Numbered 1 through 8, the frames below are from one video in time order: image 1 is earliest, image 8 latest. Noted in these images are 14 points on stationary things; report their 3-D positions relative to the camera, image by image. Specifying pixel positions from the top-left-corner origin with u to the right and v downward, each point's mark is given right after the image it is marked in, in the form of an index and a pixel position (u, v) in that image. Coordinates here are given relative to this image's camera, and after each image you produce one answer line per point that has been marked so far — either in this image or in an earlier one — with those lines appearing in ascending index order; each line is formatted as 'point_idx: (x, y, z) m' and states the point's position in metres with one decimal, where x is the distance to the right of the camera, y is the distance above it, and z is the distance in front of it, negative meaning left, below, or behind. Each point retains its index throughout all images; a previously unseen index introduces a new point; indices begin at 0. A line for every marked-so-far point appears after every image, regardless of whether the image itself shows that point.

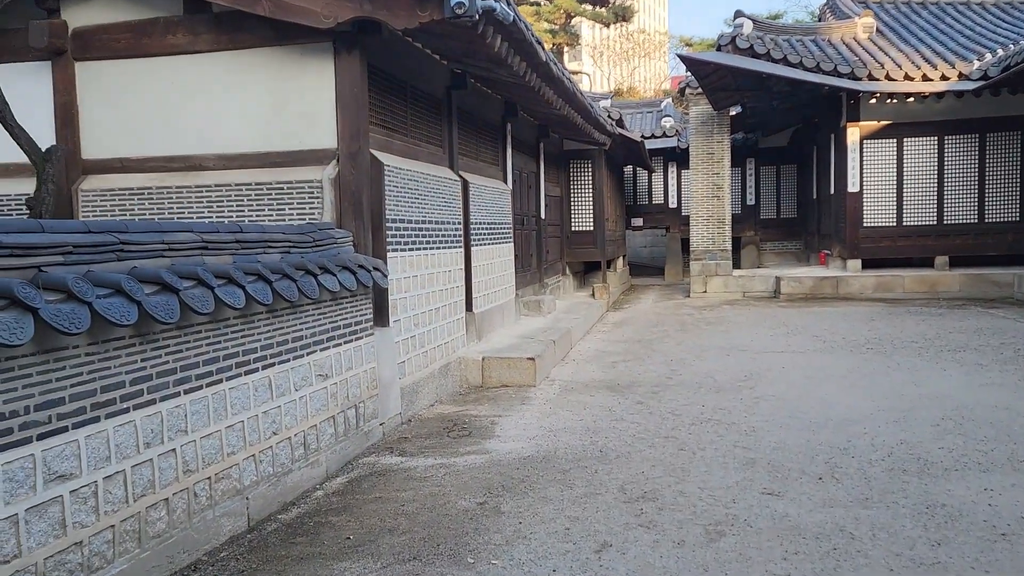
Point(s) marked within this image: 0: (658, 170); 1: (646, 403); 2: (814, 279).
0: (+3.4, +2.7, +18.9) m
1: (+1.0, -0.9, +6.1) m
2: (+4.9, +0.1, +13.4) m
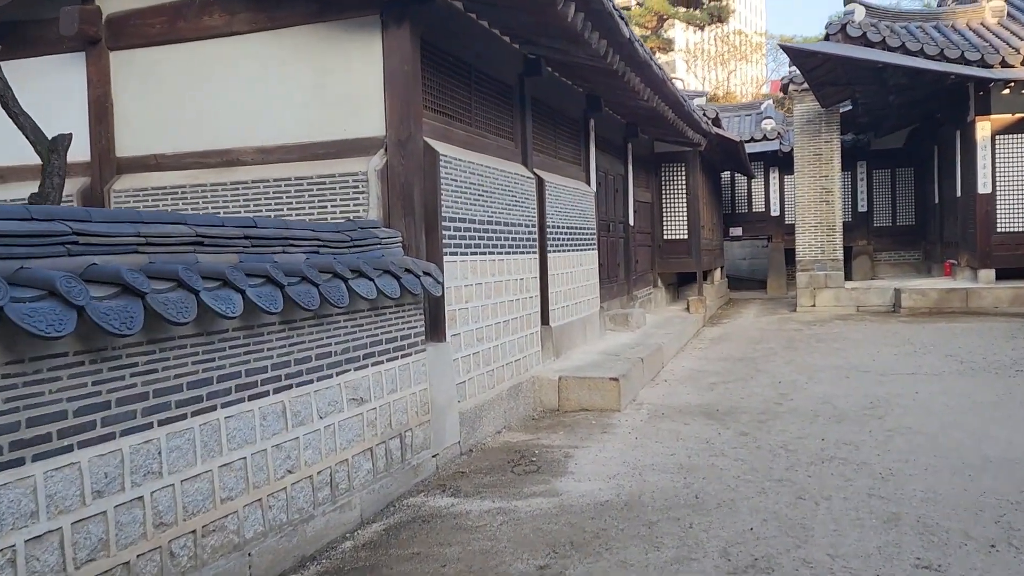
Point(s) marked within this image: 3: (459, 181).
0: (+5.3, +2.4, +17.6) m
1: (+1.5, -0.9, +5.1) m
2: (+6.2, -0.1, +11.9) m
3: (-0.3, +0.7, +5.1) m
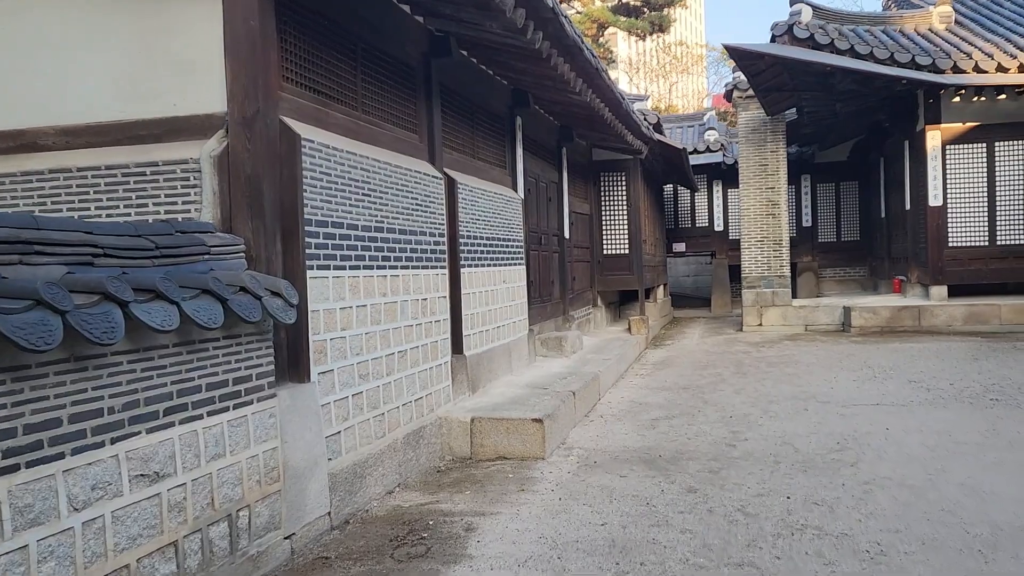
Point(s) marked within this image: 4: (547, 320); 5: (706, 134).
0: (+3.9, +2.0, +16.9) m
1: (+1.0, -1.0, +4.1) m
2: (+5.2, -0.3, +11.3) m
3: (-0.9, +0.5, +4.0) m
4: (+0.4, -0.3, +8.8) m
5: (+3.9, +3.1, +16.4) m
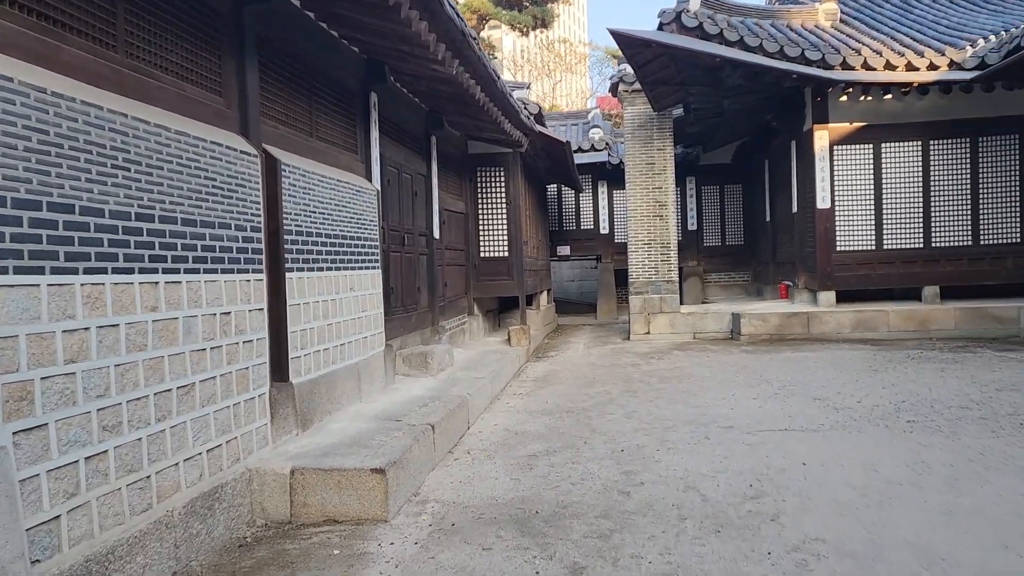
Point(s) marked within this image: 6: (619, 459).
0: (+1.5, +1.9, +16.1) m
1: (+0.3, -1.1, +3.1) m
2: (+3.5, -0.4, +10.7) m
3: (-1.5, +0.5, +2.7) m
4: (-0.9, -0.4, +7.6) m
5: (+1.5, +3.0, +15.6) m
6: (+0.6, -1.0, +4.8) m
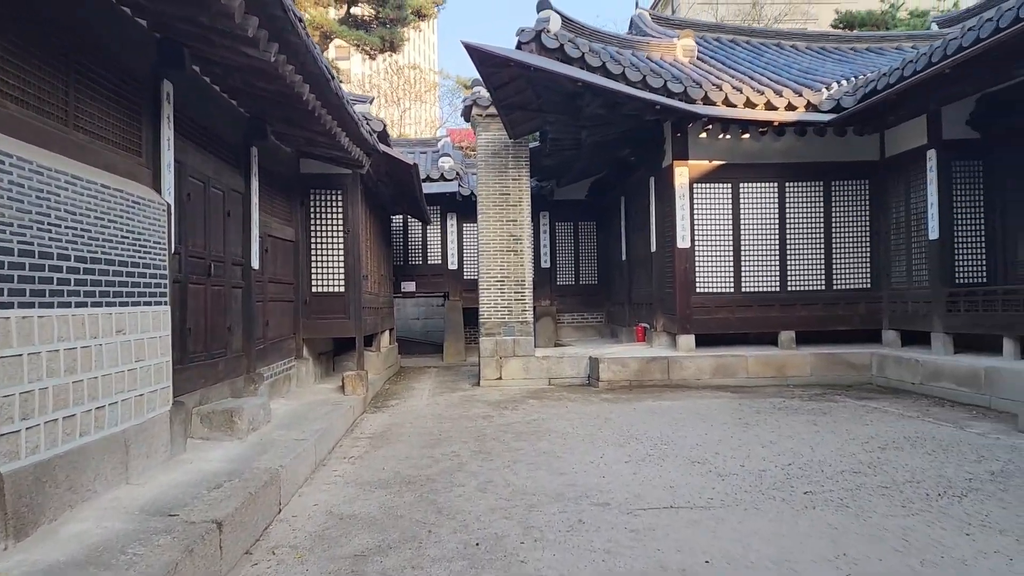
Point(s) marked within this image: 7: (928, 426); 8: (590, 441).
0: (-1.4, +1.2, +15.1) m
1: (-0.2, -1.2, +1.9) m
2: (+1.6, -0.9, +10.1) m
3: (-1.9, +0.4, +1.3) m
4: (-2.2, -0.7, +6.2) m
5: (-1.3, +2.3, +14.7) m
6: (-0.2, -1.2, +3.7) m
7: (+3.5, -1.2, +6.9) m
8: (+0.6, -1.2, +6.6) m
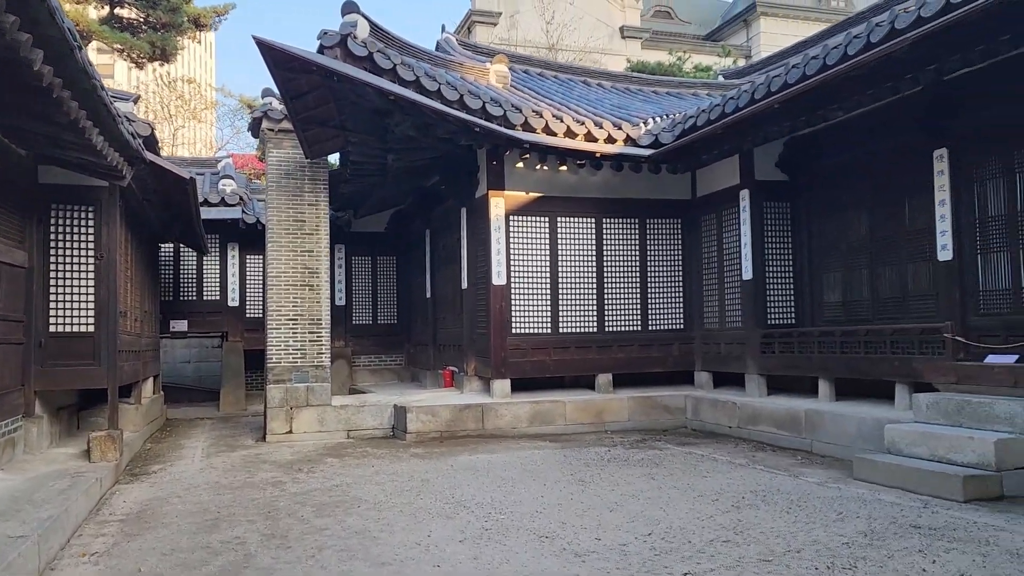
0: (-4.9, +0.6, +13.3) m
1: (-0.3, -1.2, +0.8) m
2: (-0.7, -1.3, +9.1) m
3: (-1.7, +0.4, -0.2) m
4: (-3.3, -0.9, +4.4) m
5: (-4.6, +1.7, +13.0) m
6: (-0.7, -1.3, +2.5) m
7: (+2.0, -1.5, +6.5) m
8: (-0.7, -1.5, +5.5) m
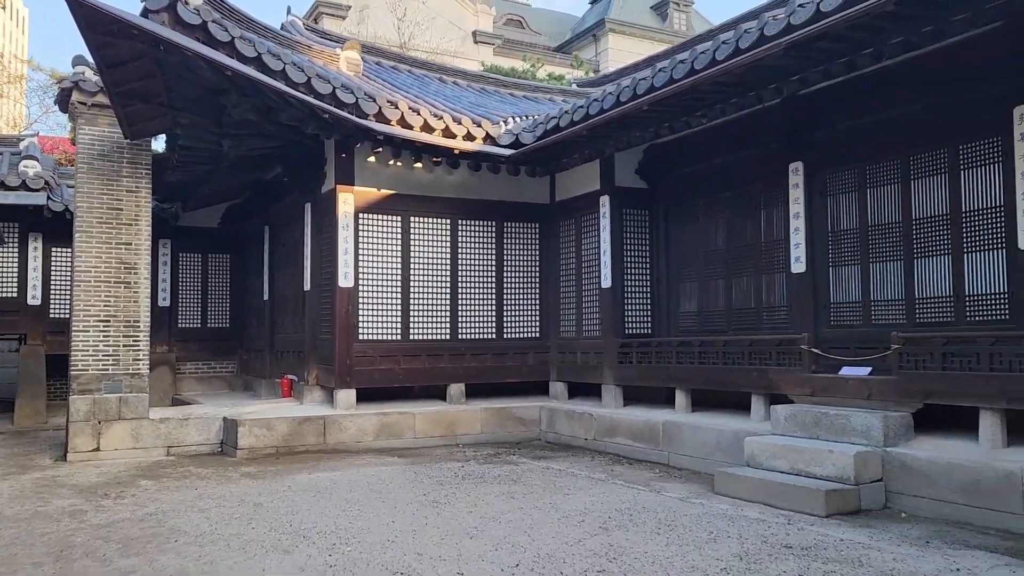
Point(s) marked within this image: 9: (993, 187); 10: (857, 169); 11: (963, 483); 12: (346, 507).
0: (-7.1, +0.6, +11.6) m
1: (-0.3, -1.2, +0.2) m
2: (-2.2, -1.4, +8.3) m
3: (-1.5, +0.5, -1.0) m
4: (-4.0, -0.8, +3.1) m
5: (-6.8, +1.7, +11.3) m
6: (-1.0, -1.3, +1.8) m
7: (+0.9, -1.6, +6.3) m
8: (-1.6, -1.5, +4.7) m
9: (+3.4, +0.7, +5.8) m
10: (+2.9, +1.0, +6.8) m
11: (+2.8, -1.2, +5.1) m
12: (-1.2, -1.6, +5.8) m
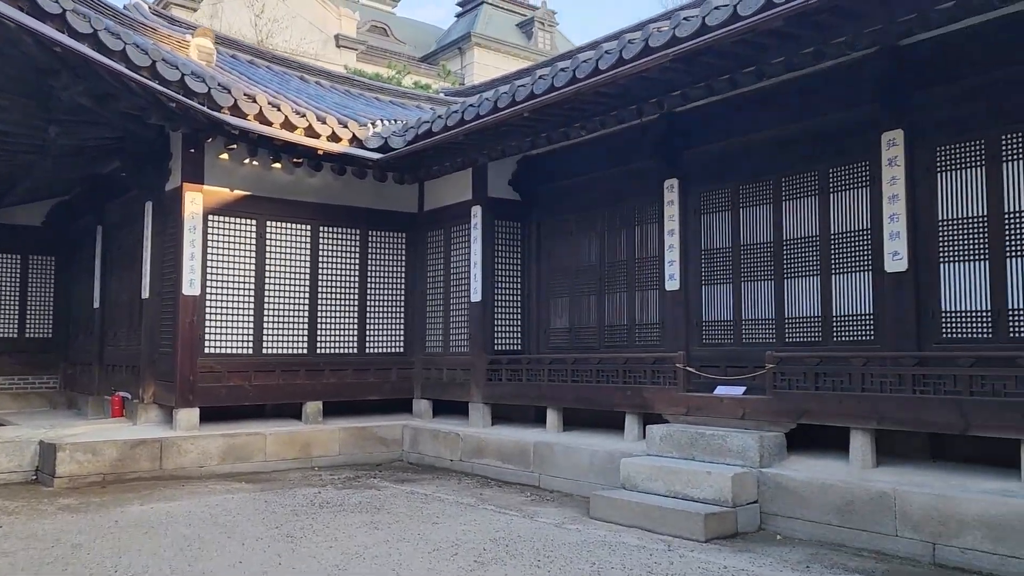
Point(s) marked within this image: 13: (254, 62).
0: (-8.8, +0.6, +9.8) m
1: (-0.1, -1.2, -0.3) m
2: (-3.5, -1.4, +7.3) m
3: (-1.1, +0.6, -1.6) m
4: (-4.3, -0.8, +2.0) m
5: (-8.5, +1.7, +9.6) m
6: (-1.2, -1.3, +1.1) m
7: (-0.1, -1.7, +5.9) m
8: (-2.2, -1.5, +4.0) m
9: (+2.5, +0.6, +5.9) m
10: (+1.8, +0.8, +6.8) m
11: (+2.0, -1.3, +5.0) m
12: (-2.0, -1.6, +5.1) m
13: (-3.5, +3.1, +11.1) m
